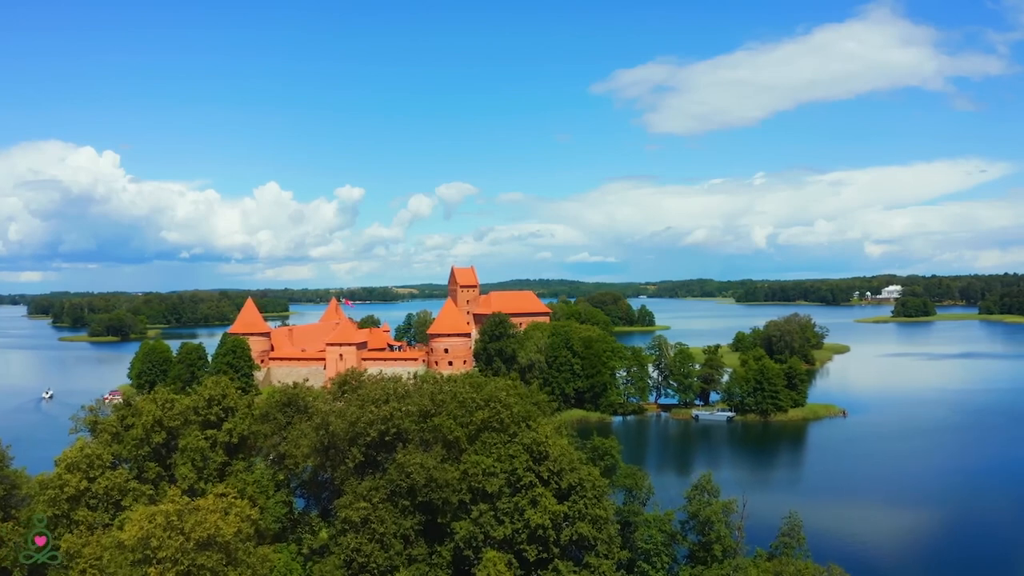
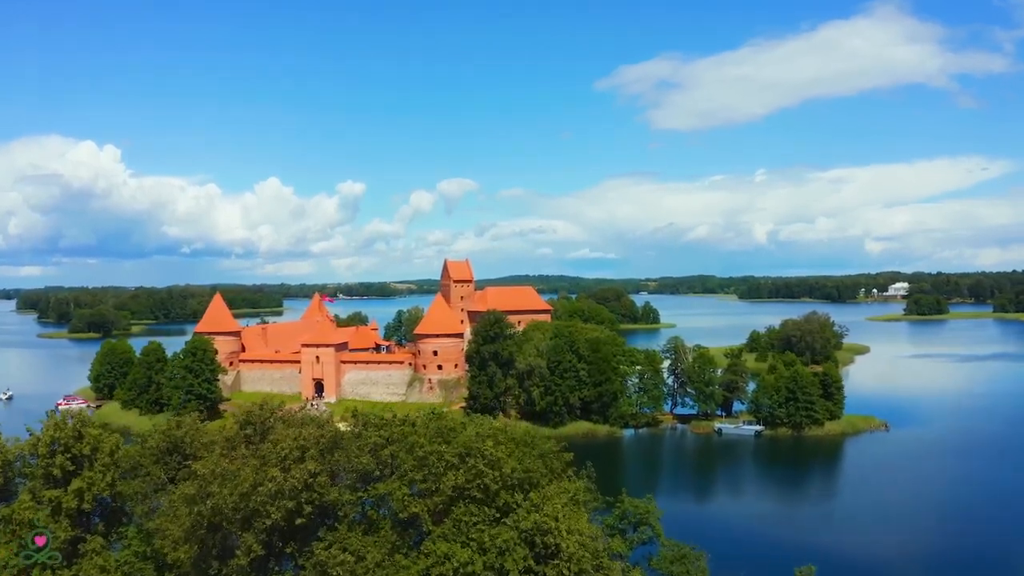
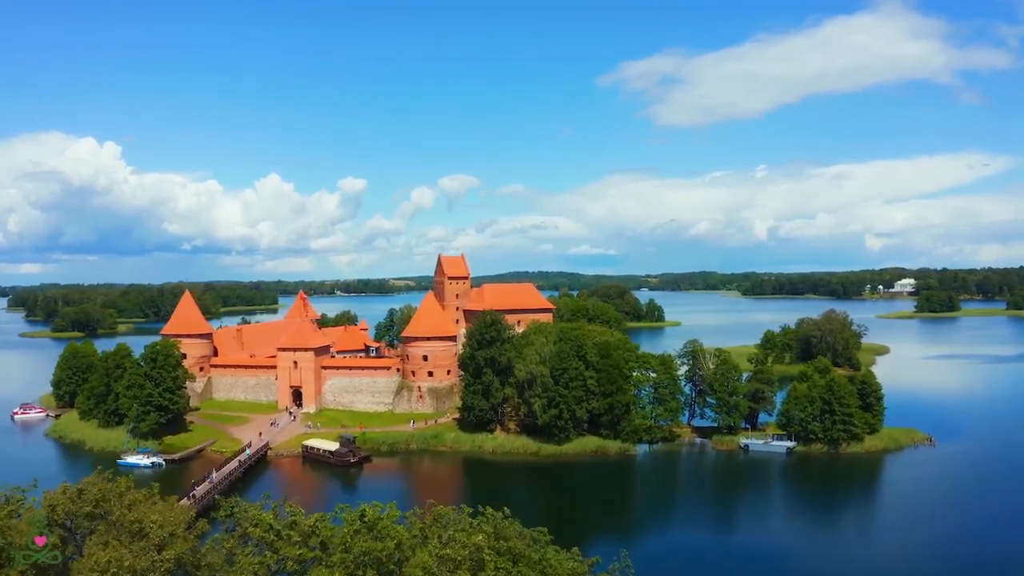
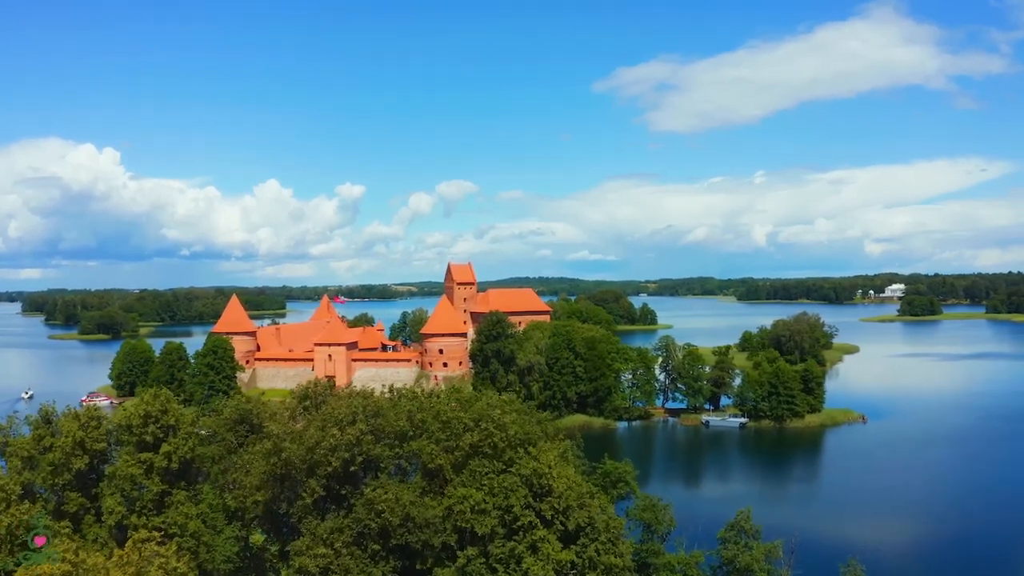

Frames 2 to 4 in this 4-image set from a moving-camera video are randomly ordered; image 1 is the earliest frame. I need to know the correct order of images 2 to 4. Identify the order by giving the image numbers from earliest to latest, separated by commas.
4, 2, 3
